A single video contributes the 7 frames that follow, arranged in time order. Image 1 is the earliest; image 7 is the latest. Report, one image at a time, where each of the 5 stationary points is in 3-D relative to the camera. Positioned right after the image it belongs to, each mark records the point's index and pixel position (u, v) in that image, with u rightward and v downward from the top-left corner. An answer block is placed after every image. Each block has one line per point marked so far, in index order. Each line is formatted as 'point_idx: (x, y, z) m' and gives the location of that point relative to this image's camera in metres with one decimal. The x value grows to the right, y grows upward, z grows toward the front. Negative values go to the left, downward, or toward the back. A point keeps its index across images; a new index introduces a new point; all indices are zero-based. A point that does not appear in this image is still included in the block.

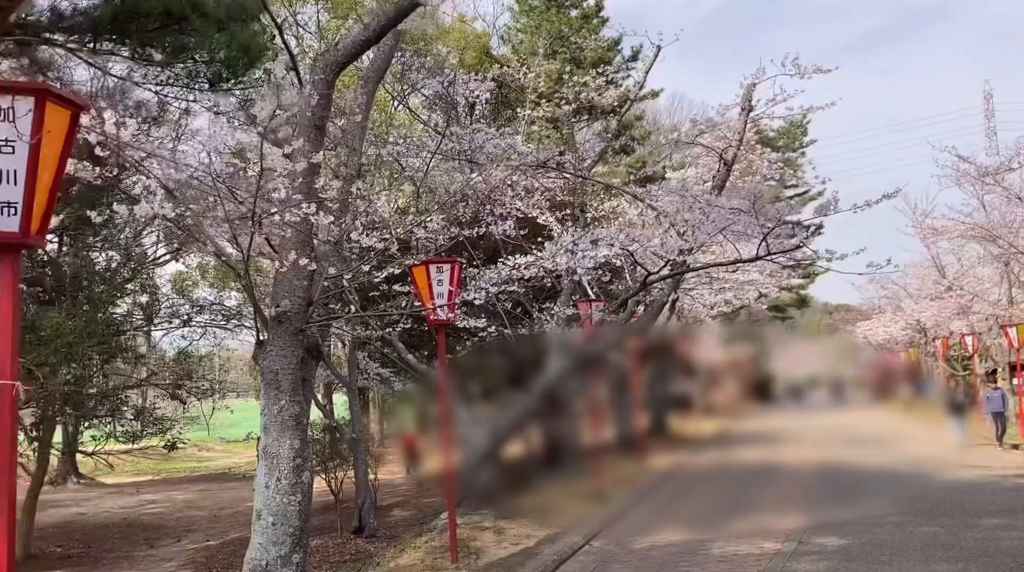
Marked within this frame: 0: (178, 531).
0: (-6.0, -4.4, +18.2) m
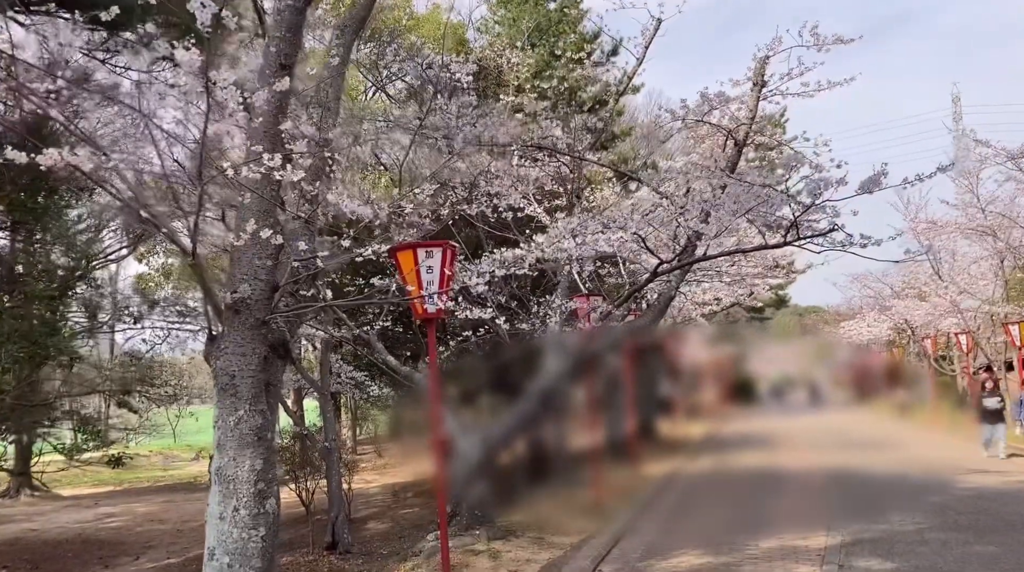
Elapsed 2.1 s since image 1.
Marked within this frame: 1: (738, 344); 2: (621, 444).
0: (-6.3, -4.4, +16.9) m
1: (+2.0, -0.6, +9.4) m
2: (+1.1, -1.5, +10.0) m
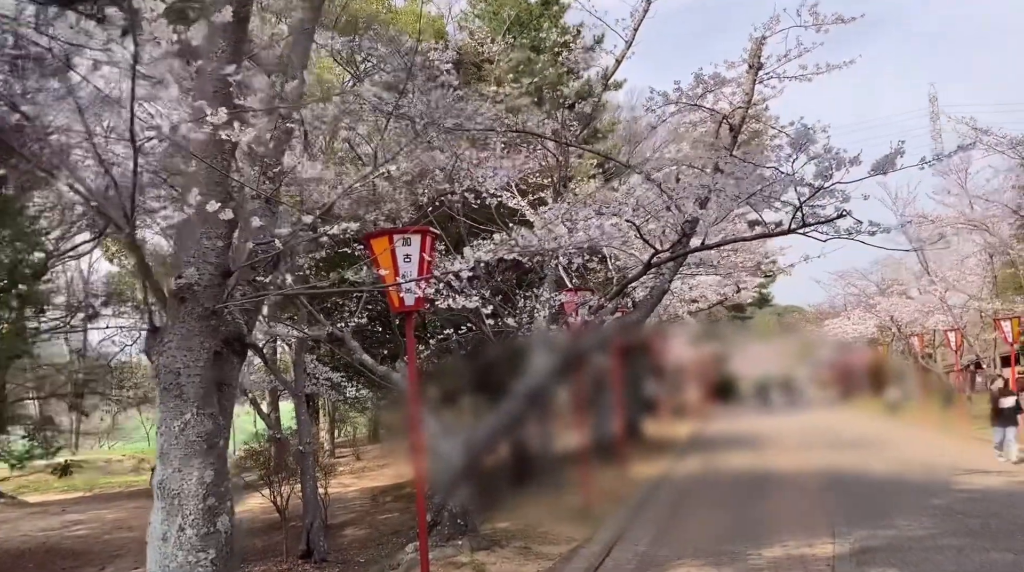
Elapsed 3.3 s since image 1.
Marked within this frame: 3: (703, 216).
0: (-6.5, -4.3, +16.2) m
1: (+1.9, -0.5, +8.9) m
2: (+0.9, -1.5, +9.4) m
3: (+1.6, +0.6, +8.7) m
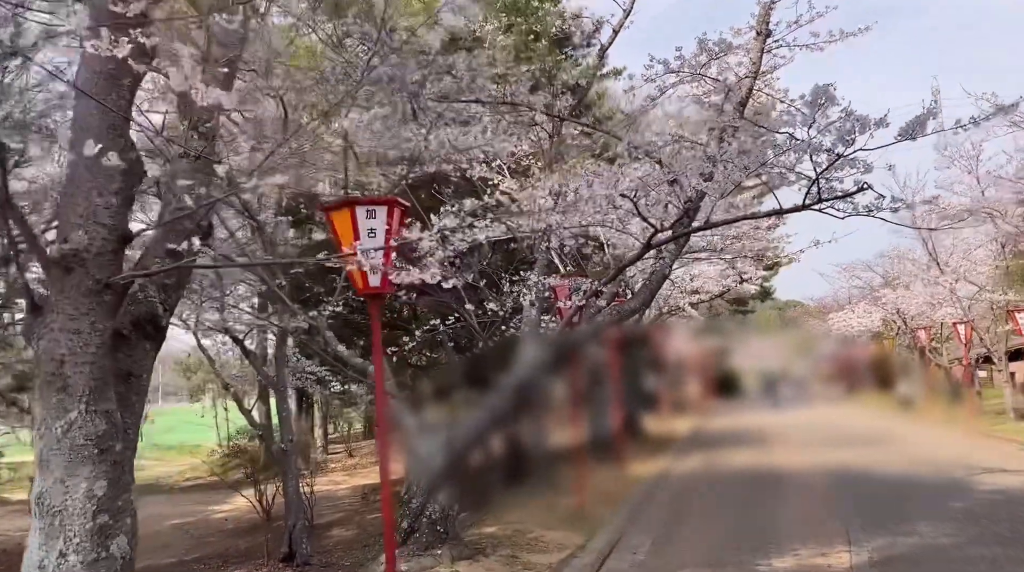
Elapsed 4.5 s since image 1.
0: (-6.6, -4.2, +15.5) m
1: (+1.8, -0.4, +8.2) m
2: (+0.8, -1.3, +8.7) m
3: (+1.5, +0.7, +8.0) m
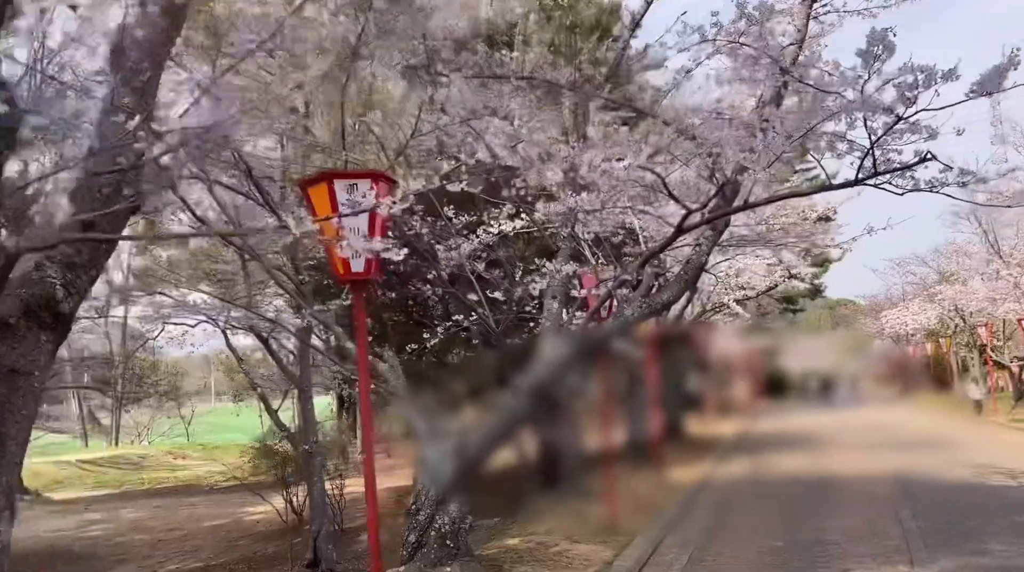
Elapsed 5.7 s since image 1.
0: (-6.1, -4.1, +15.1) m
1: (+1.9, -0.3, +7.4) m
2: (+1.0, -1.3, +8.0) m
3: (+1.7, +0.8, +7.2) m
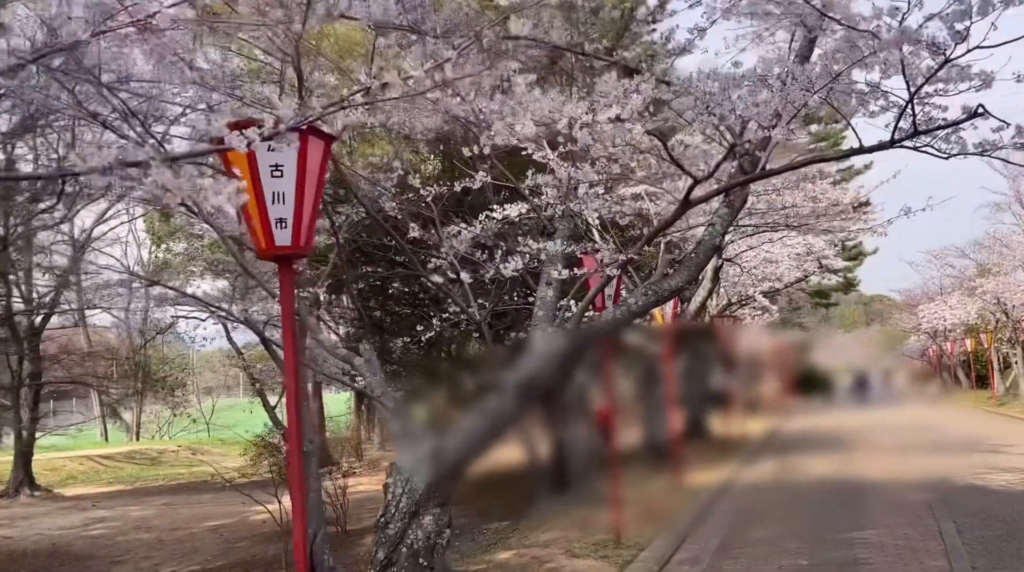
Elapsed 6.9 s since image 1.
0: (-6.0, -4.0, +14.5) m
1: (+1.8, -0.2, +6.5) m
2: (+0.9, -1.2, +7.1) m
3: (+1.6, +0.9, +6.3) m
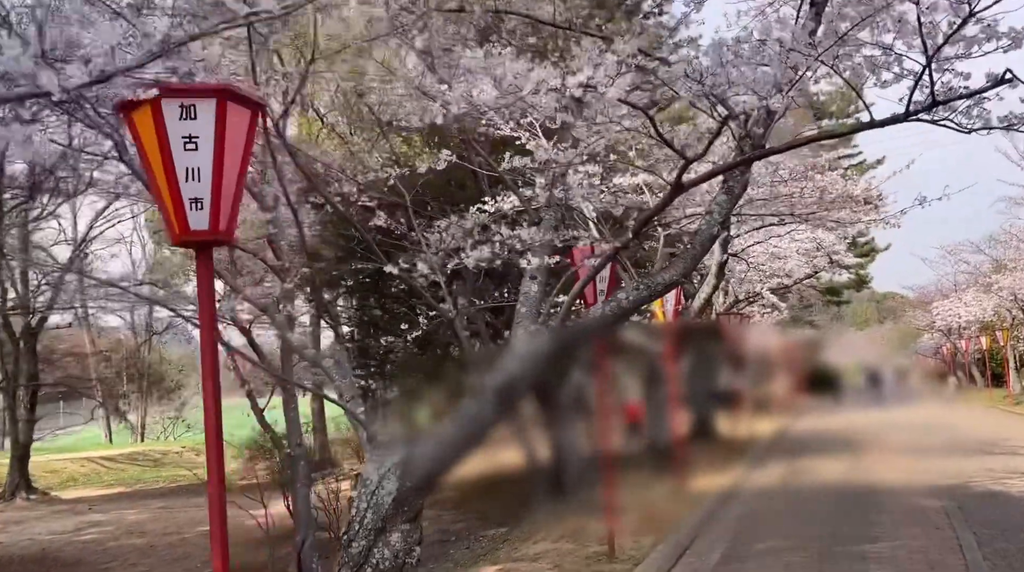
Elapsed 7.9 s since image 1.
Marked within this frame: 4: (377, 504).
0: (-6.0, -4.0, +14.0) m
1: (+1.7, -0.2, +6.0) m
2: (+0.8, -1.1, +6.6) m
3: (+1.4, +0.9, +5.8) m
4: (-0.8, -1.3, +6.1) m
